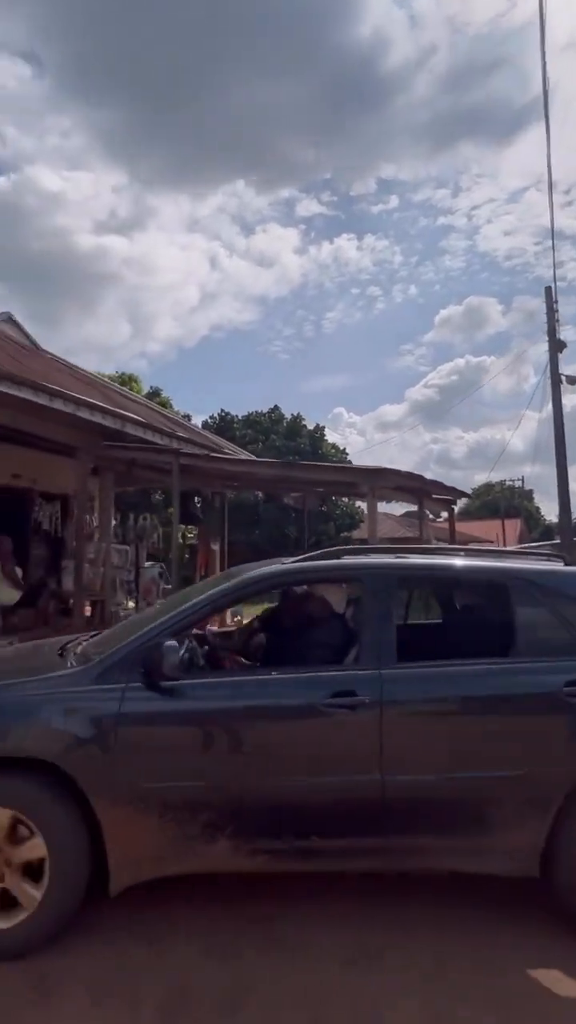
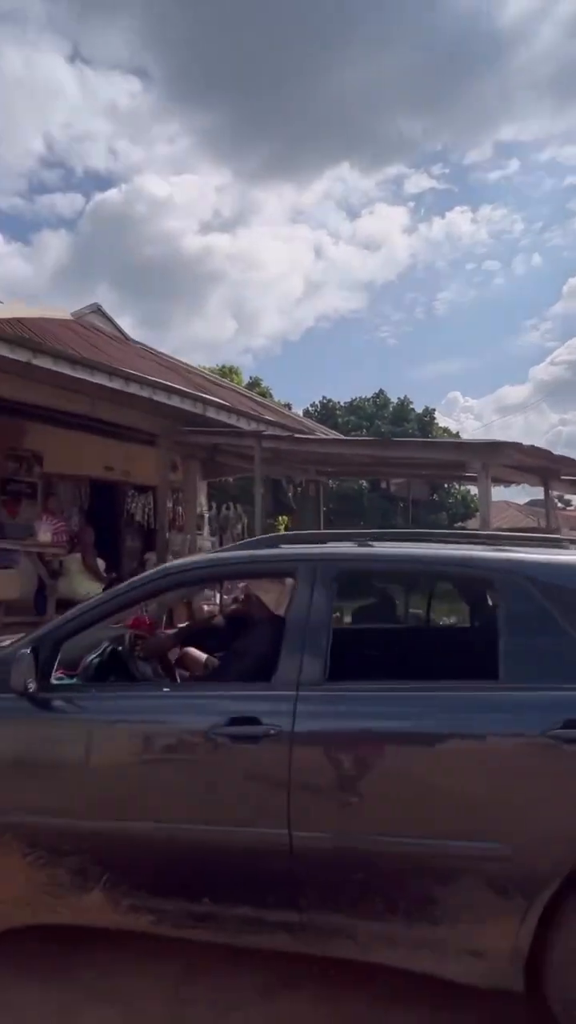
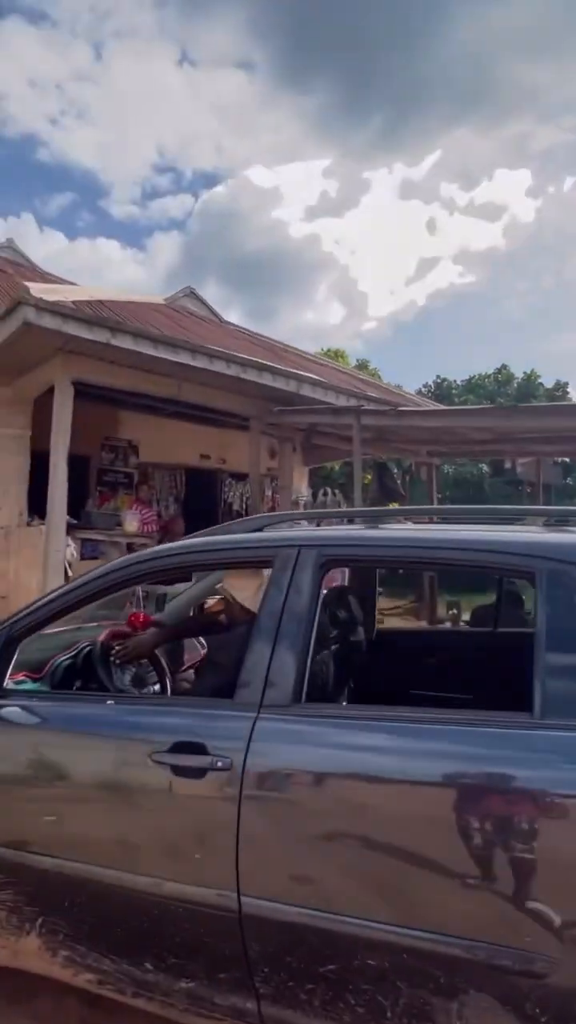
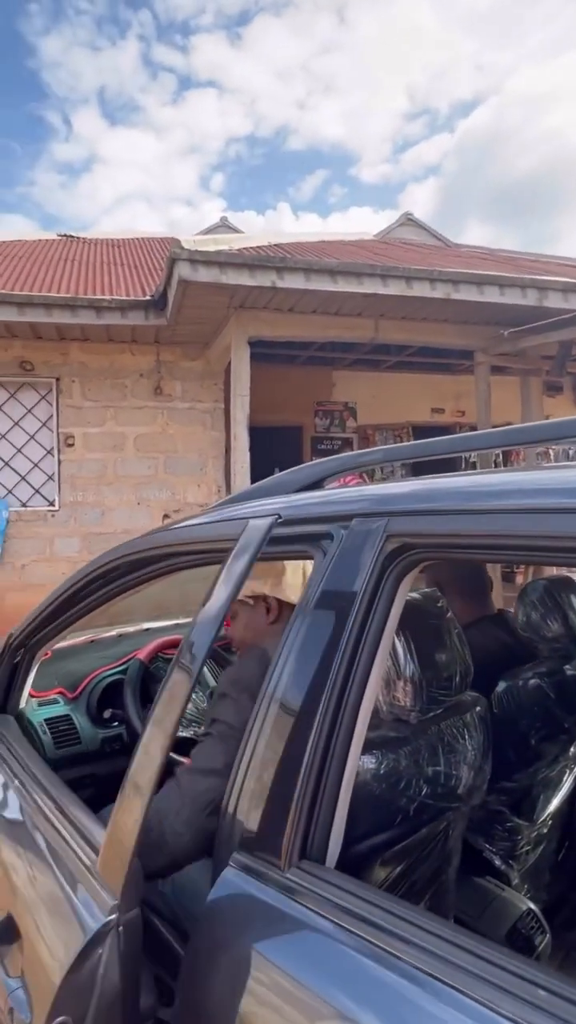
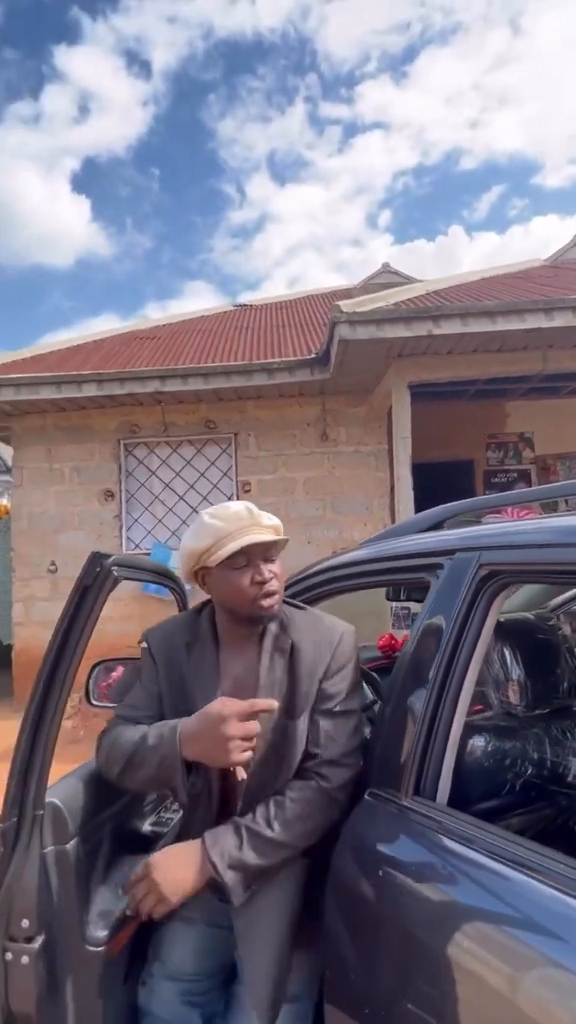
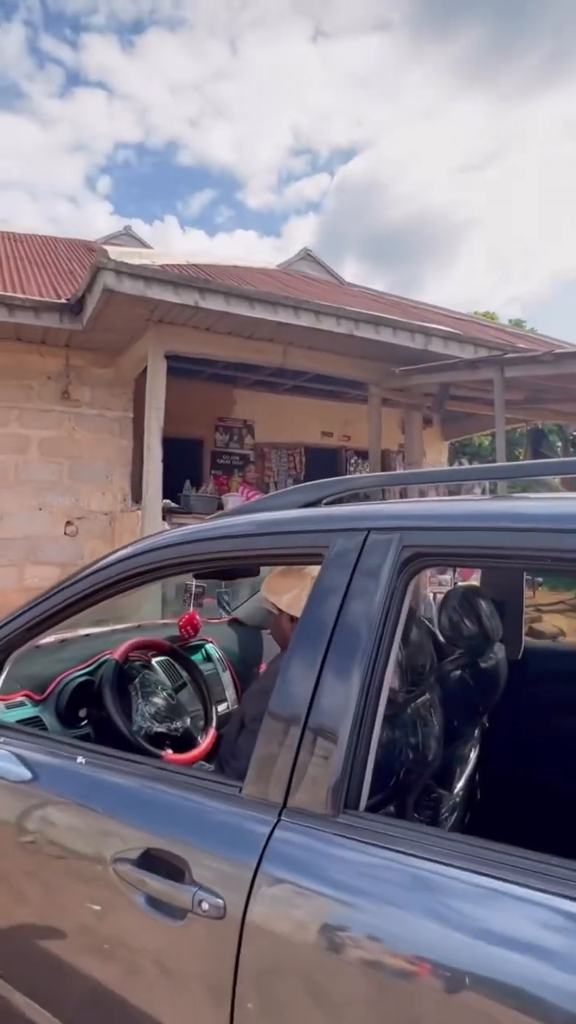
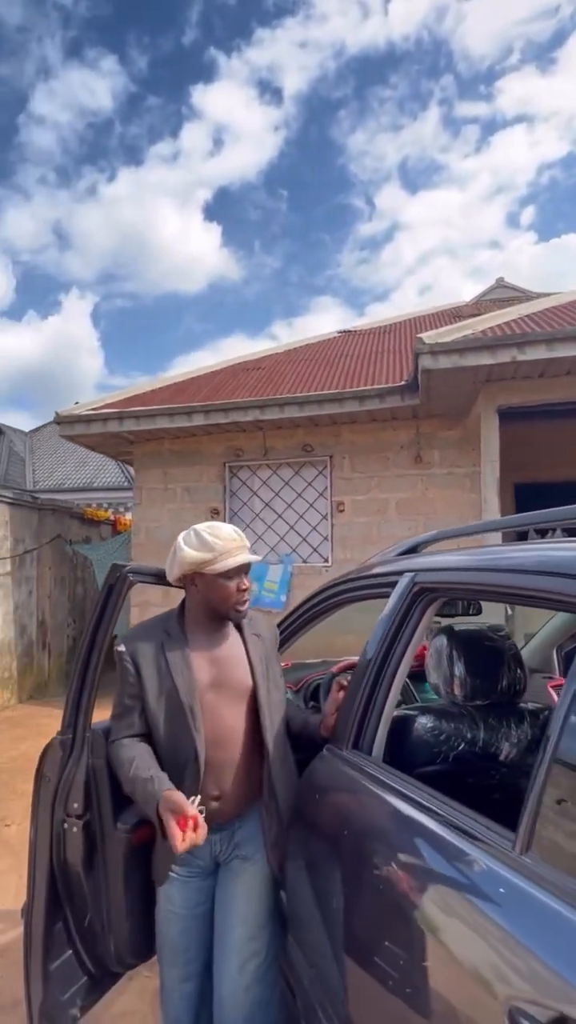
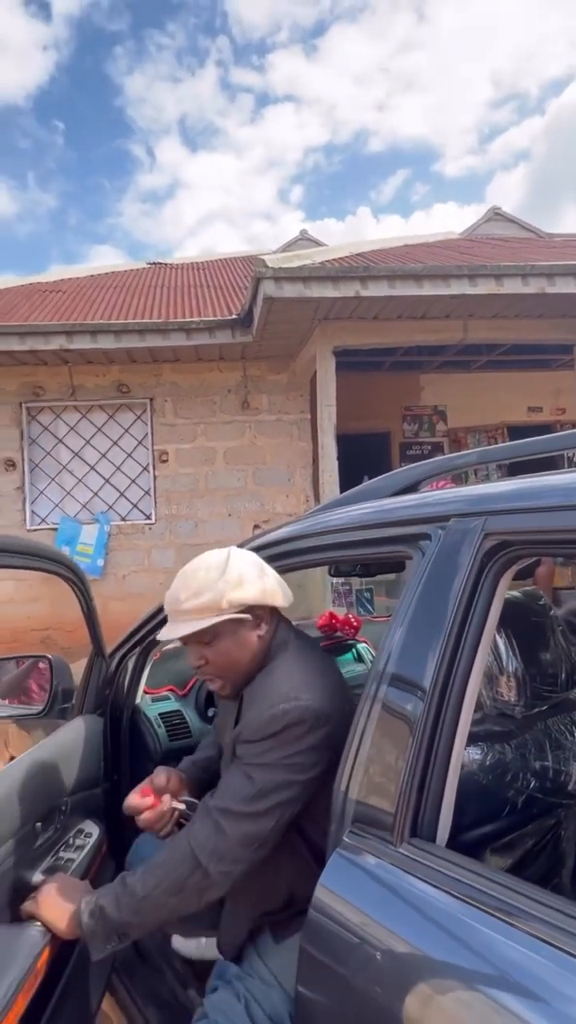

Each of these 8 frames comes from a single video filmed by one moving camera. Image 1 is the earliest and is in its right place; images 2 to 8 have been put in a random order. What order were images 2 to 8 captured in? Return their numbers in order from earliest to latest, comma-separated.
2, 3, 6, 4, 8, 5, 7
